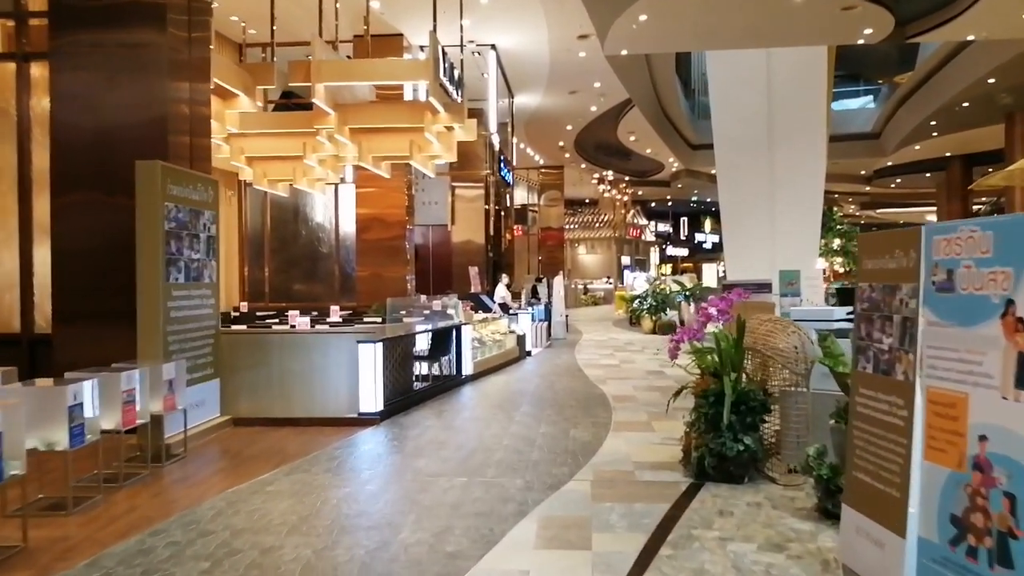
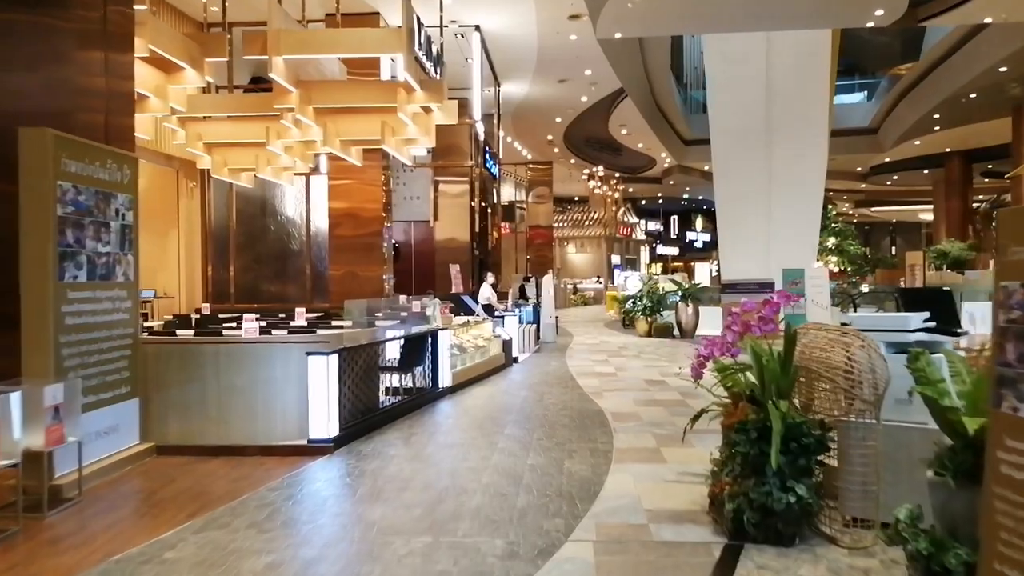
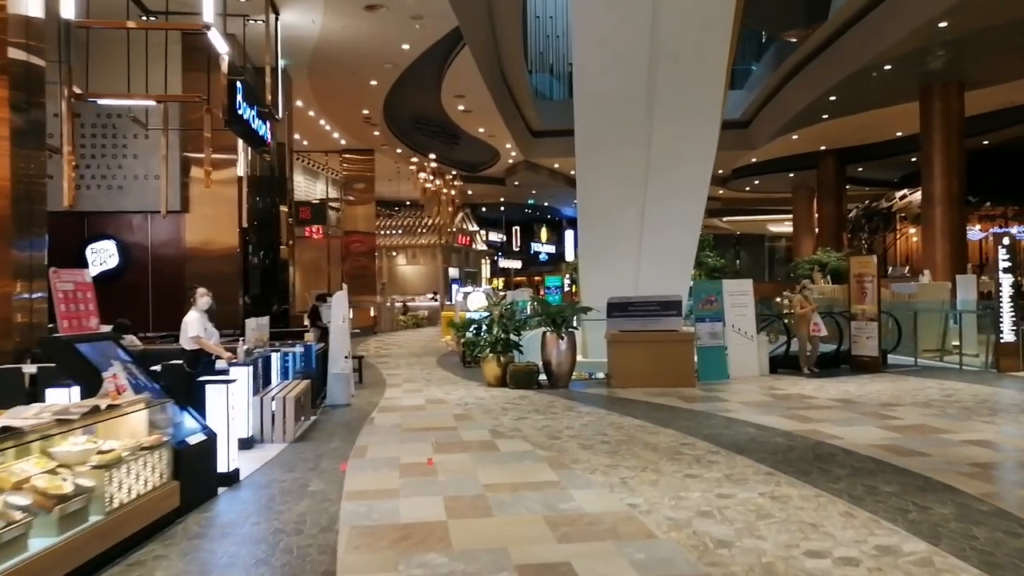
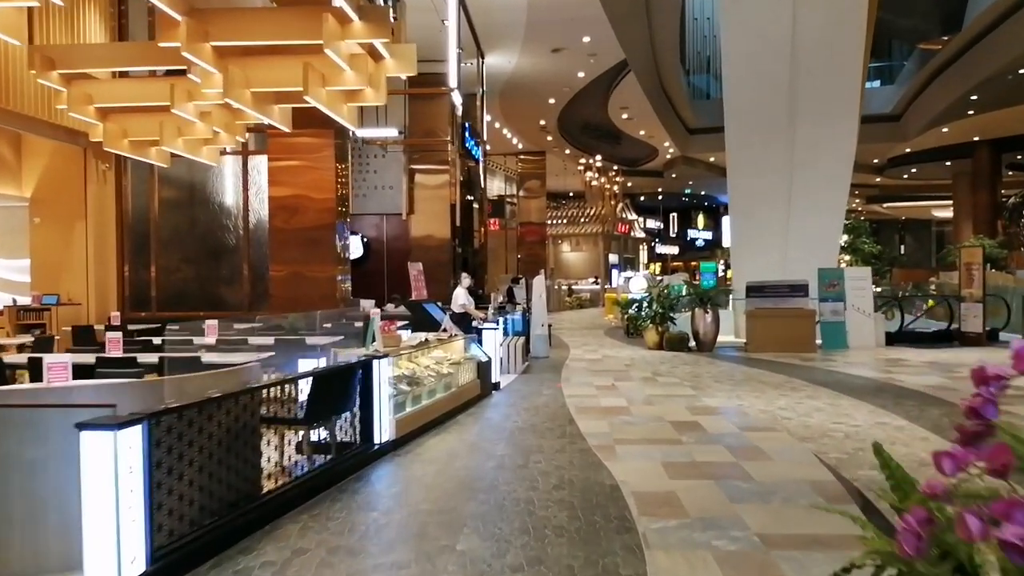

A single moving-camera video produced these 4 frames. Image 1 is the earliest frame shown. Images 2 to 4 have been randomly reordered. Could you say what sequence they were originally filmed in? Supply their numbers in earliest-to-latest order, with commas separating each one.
2, 4, 3
